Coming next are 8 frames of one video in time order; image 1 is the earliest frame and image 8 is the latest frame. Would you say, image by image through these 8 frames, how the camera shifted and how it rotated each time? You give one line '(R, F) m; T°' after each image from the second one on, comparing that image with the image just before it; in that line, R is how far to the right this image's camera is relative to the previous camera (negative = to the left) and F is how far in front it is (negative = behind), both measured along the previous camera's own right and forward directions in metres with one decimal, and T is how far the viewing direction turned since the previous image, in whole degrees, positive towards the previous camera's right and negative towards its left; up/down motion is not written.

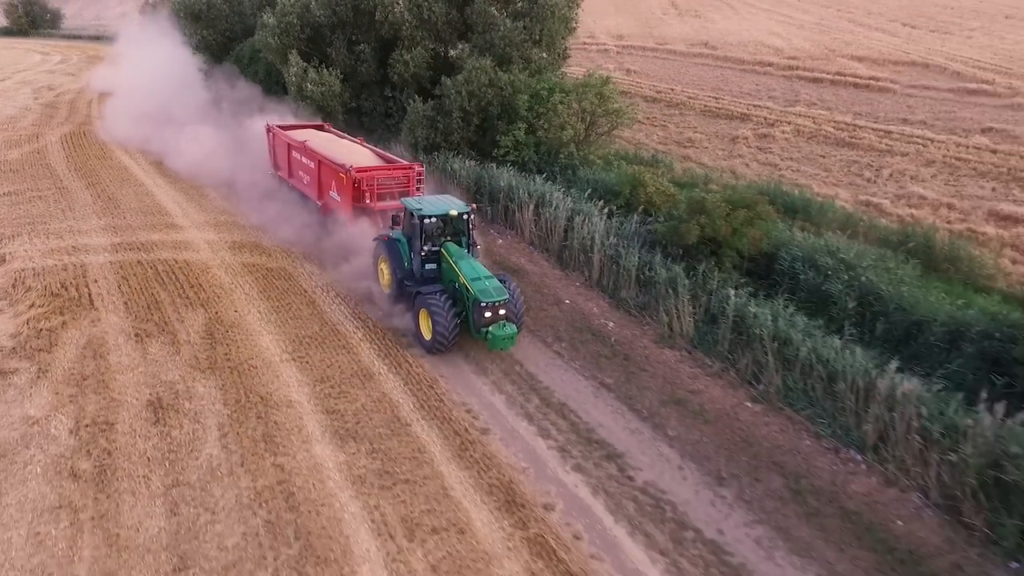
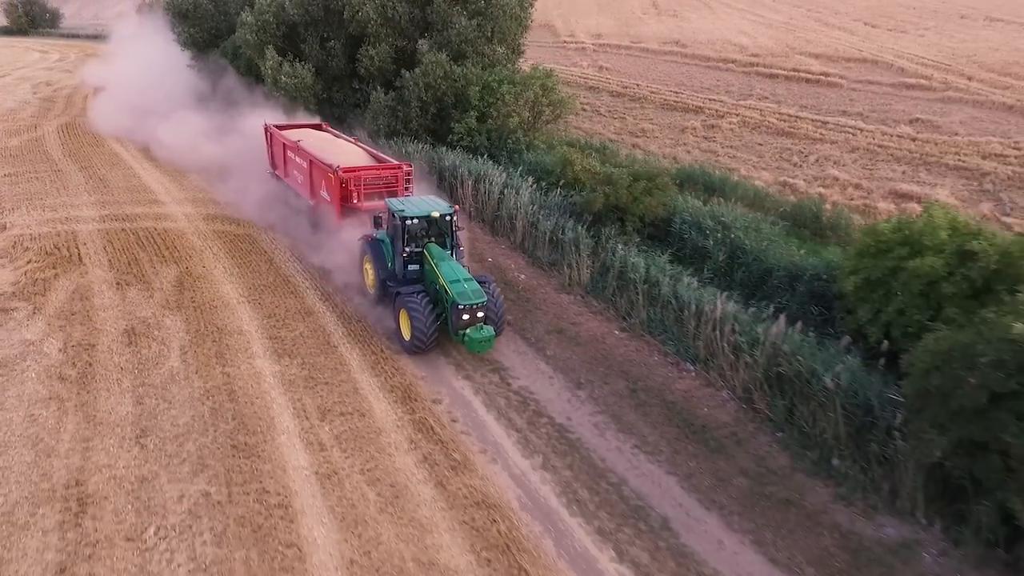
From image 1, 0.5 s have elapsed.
(+1.4, -1.9) m; 0°
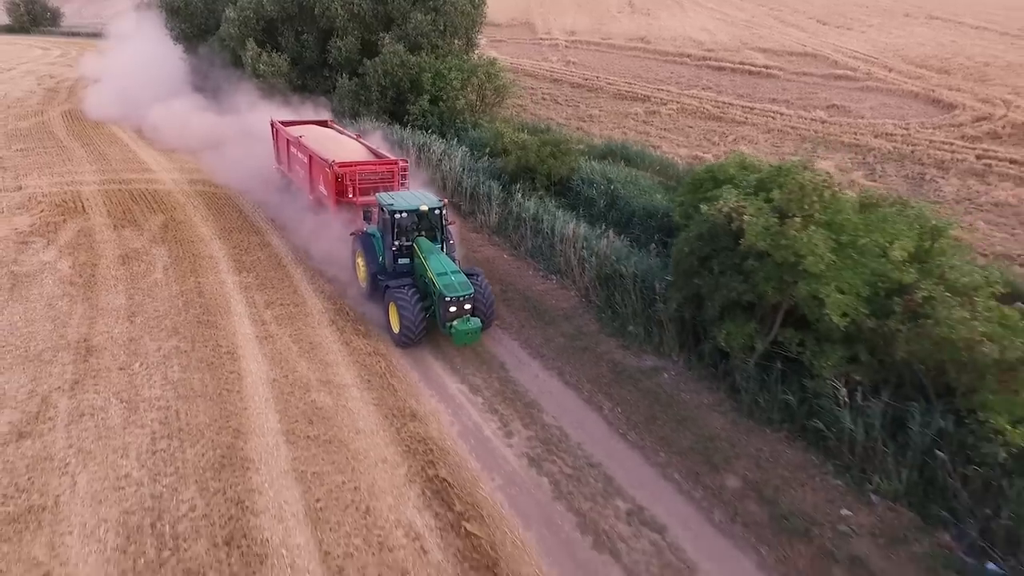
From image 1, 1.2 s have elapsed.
(+1.8, -2.9) m; 0°
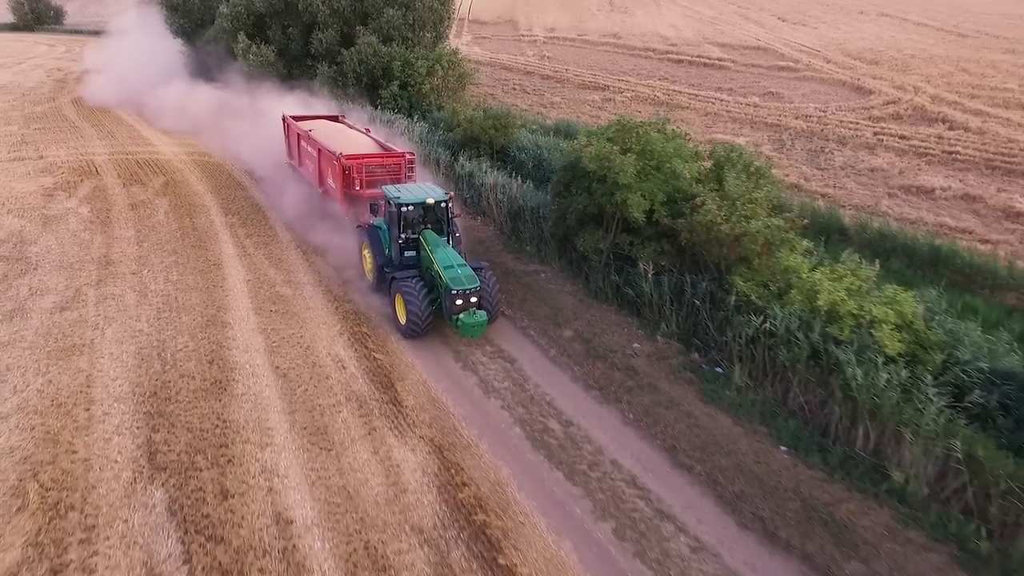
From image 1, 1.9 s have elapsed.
(+1.6, -3.1) m; 0°
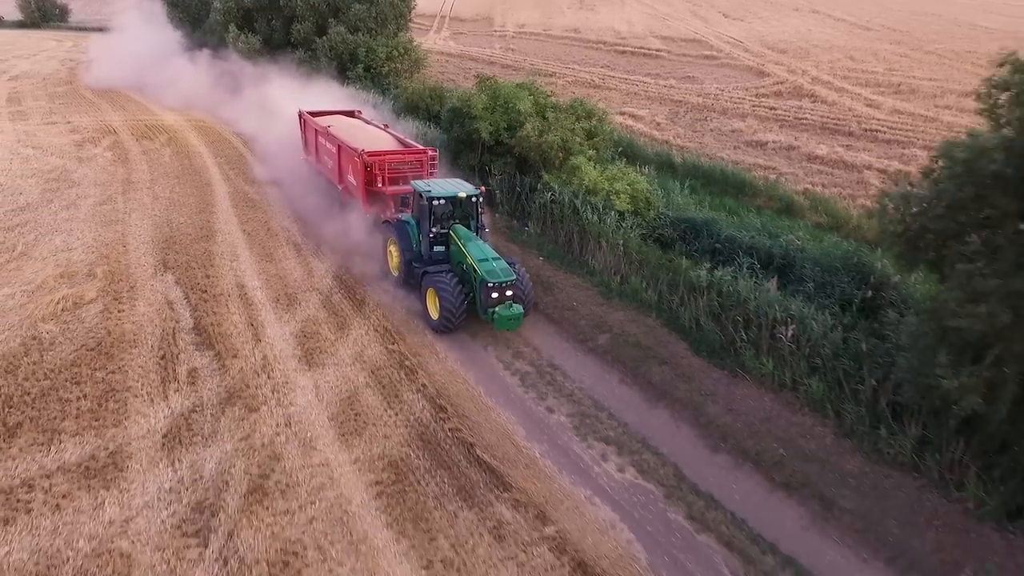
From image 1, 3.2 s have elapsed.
(+2.6, -5.2) m; 0°
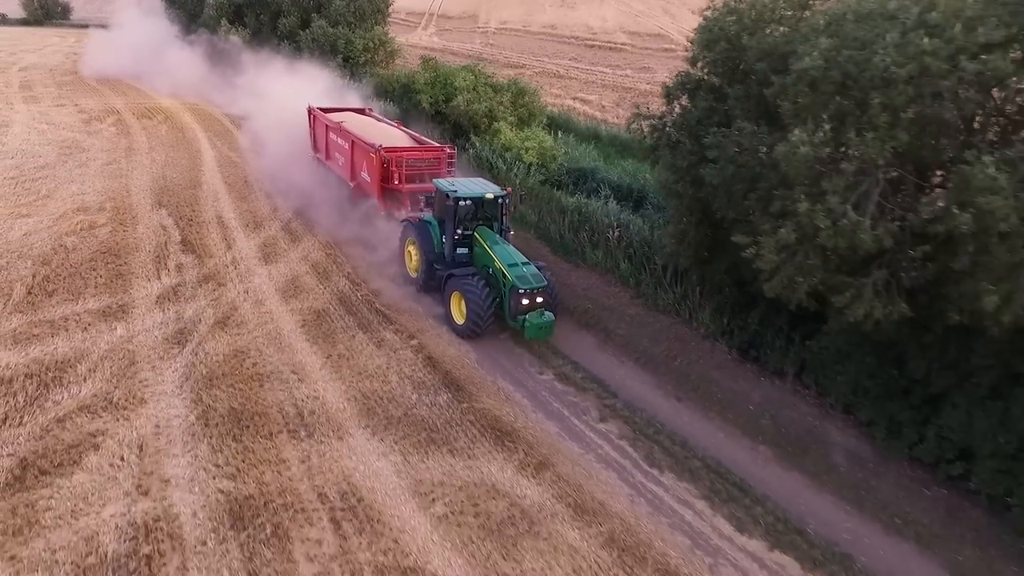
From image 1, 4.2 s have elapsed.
(+1.8, -3.3) m; 0°
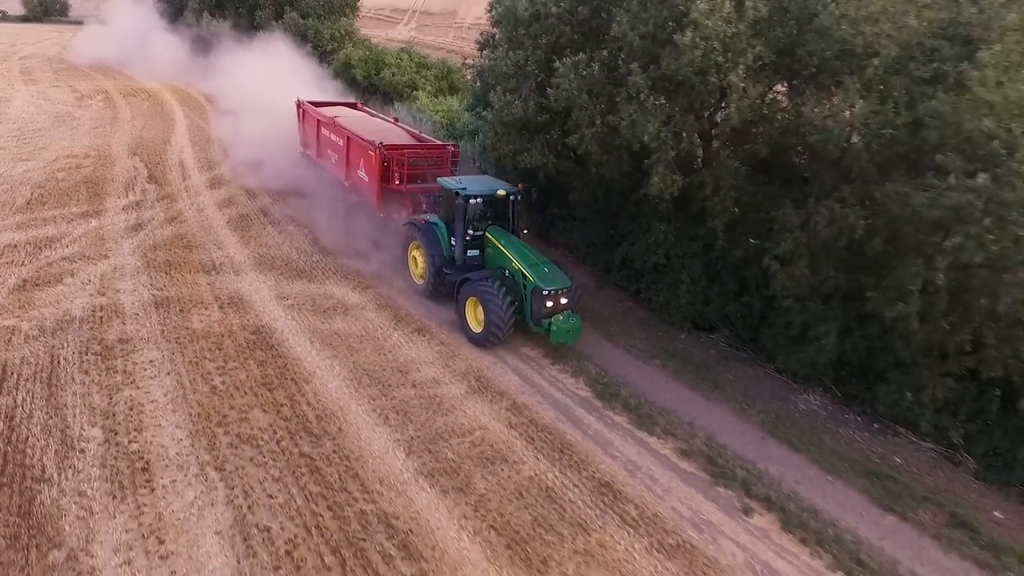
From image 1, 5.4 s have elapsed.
(+2.8, -3.8) m; 0°
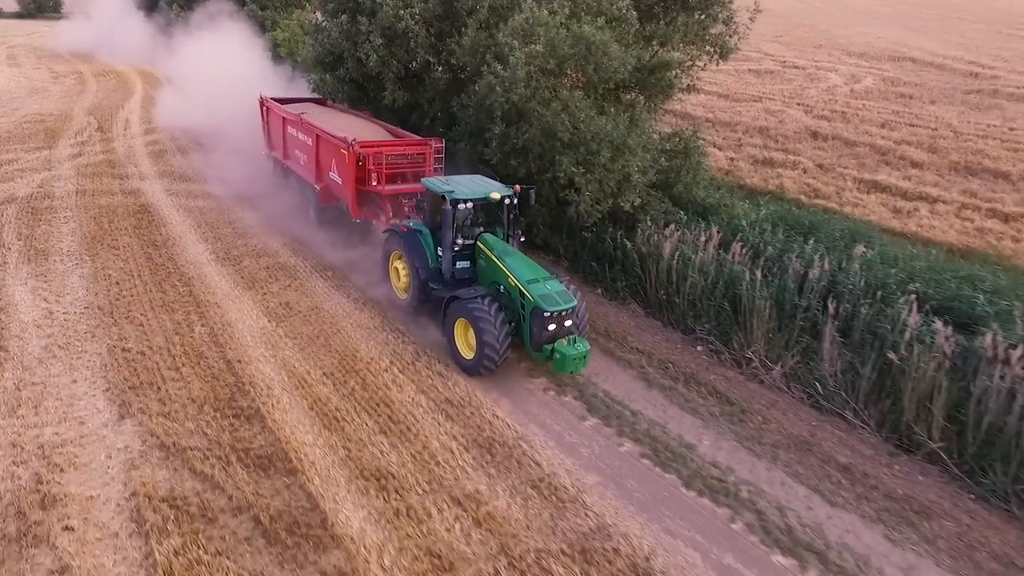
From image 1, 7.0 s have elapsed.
(+4.2, -4.5) m; 0°
